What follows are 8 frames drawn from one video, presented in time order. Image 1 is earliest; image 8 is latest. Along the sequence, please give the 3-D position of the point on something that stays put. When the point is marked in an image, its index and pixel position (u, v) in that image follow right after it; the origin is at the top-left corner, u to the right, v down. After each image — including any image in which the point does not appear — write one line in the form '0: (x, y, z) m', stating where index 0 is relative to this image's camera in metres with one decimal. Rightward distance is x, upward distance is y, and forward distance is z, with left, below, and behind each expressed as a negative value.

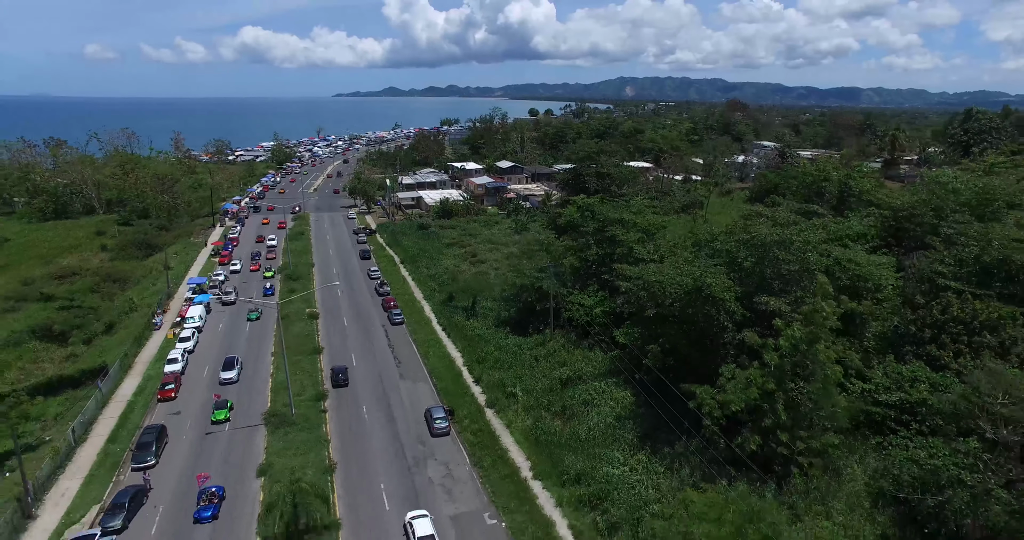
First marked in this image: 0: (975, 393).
0: (+16.2, -4.2, +19.6) m
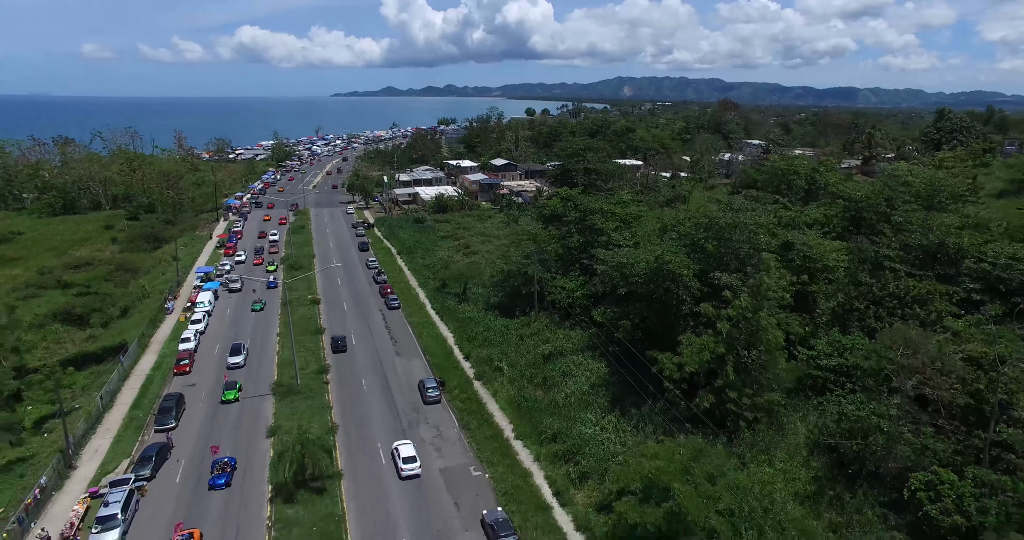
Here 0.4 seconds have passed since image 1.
0: (+15.4, -3.3, +22.6) m
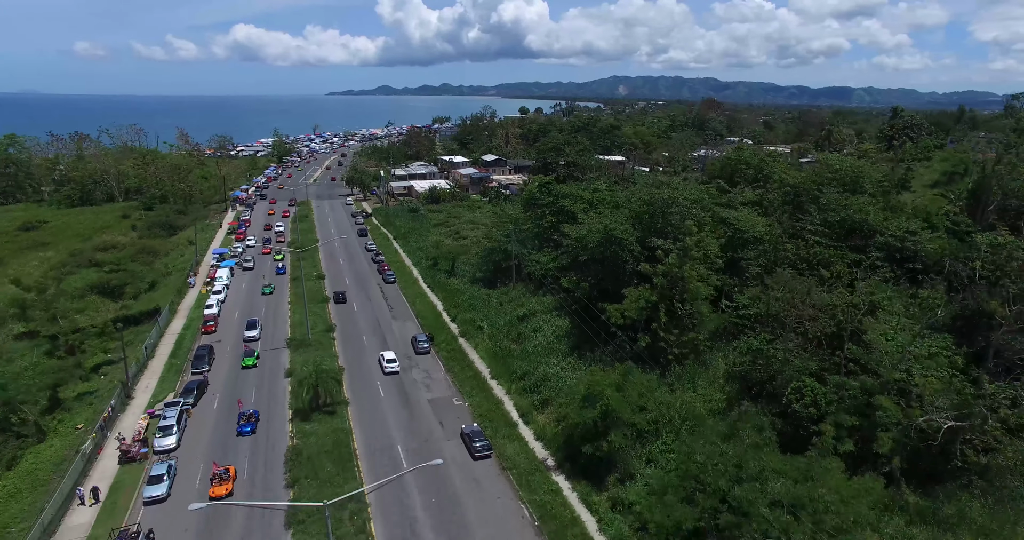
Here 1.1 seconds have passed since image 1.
0: (+14.1, -1.5, +28.6) m
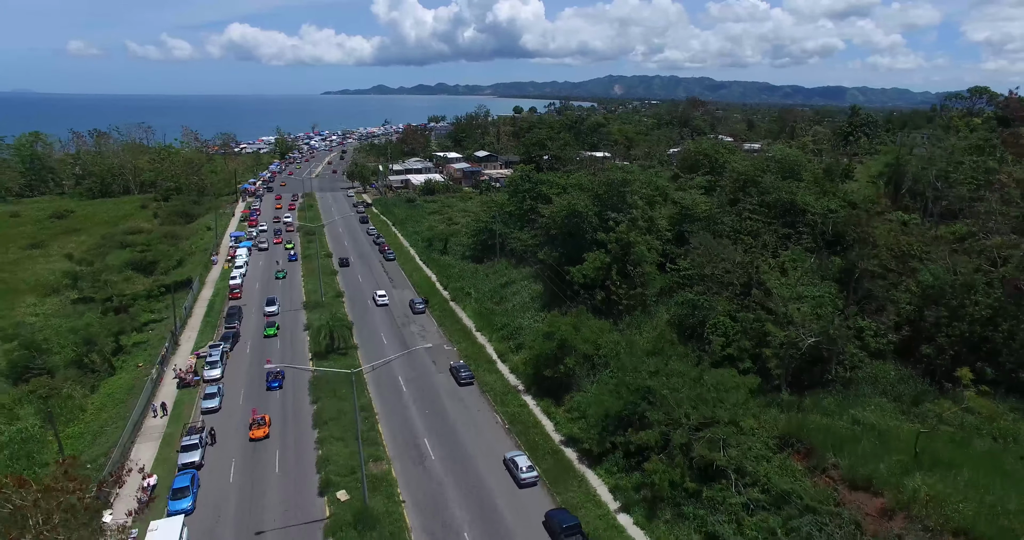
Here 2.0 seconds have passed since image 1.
0: (+12.8, +0.7, +35.5) m
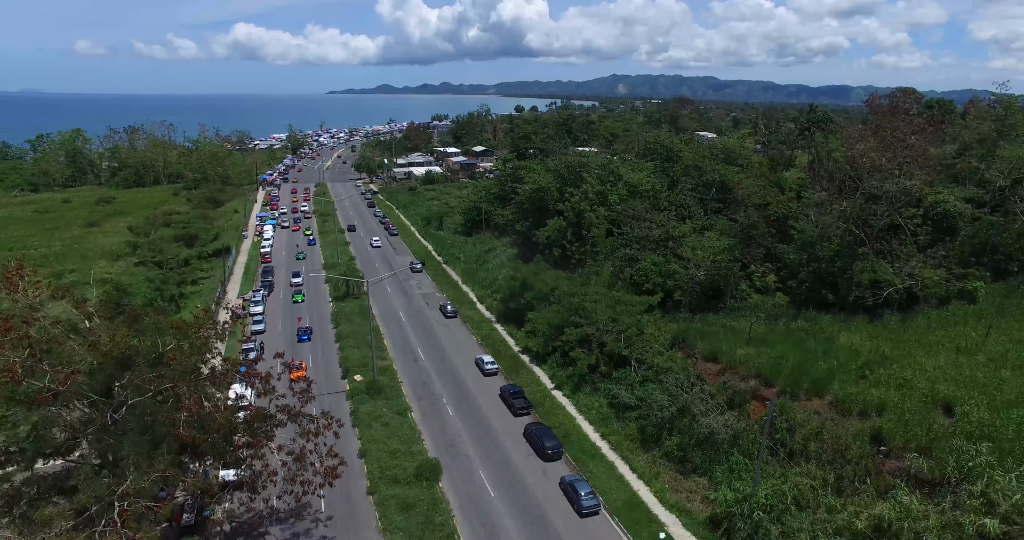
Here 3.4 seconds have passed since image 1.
0: (+10.8, +3.8, +45.3) m
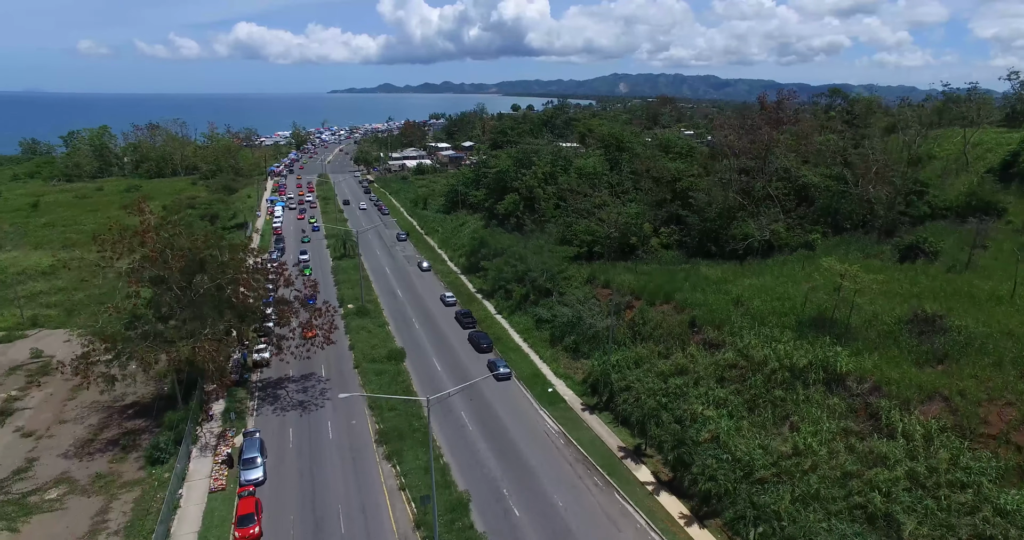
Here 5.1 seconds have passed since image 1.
0: (+7.2, +7.3, +56.7) m
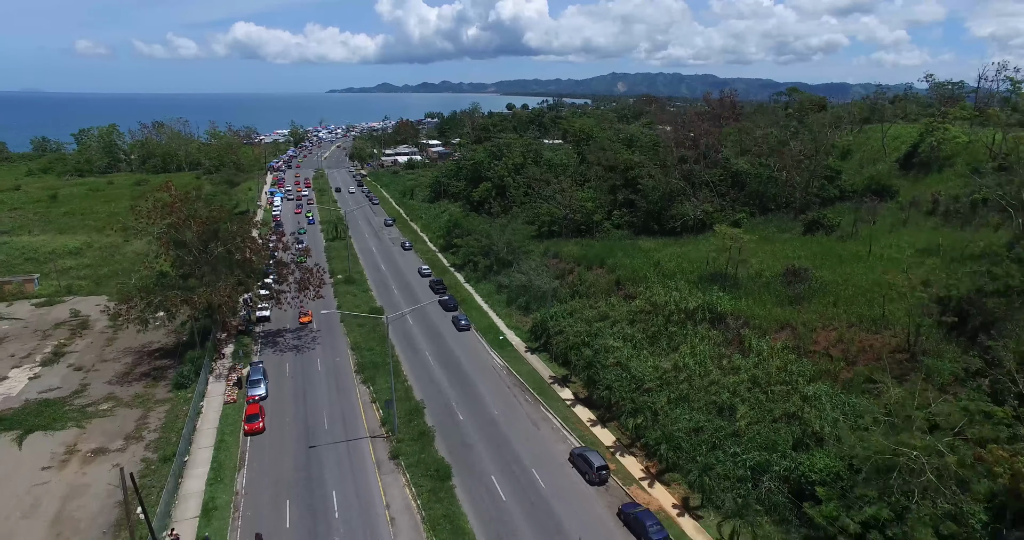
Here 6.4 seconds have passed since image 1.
0: (+4.0, +9.7, +63.9) m
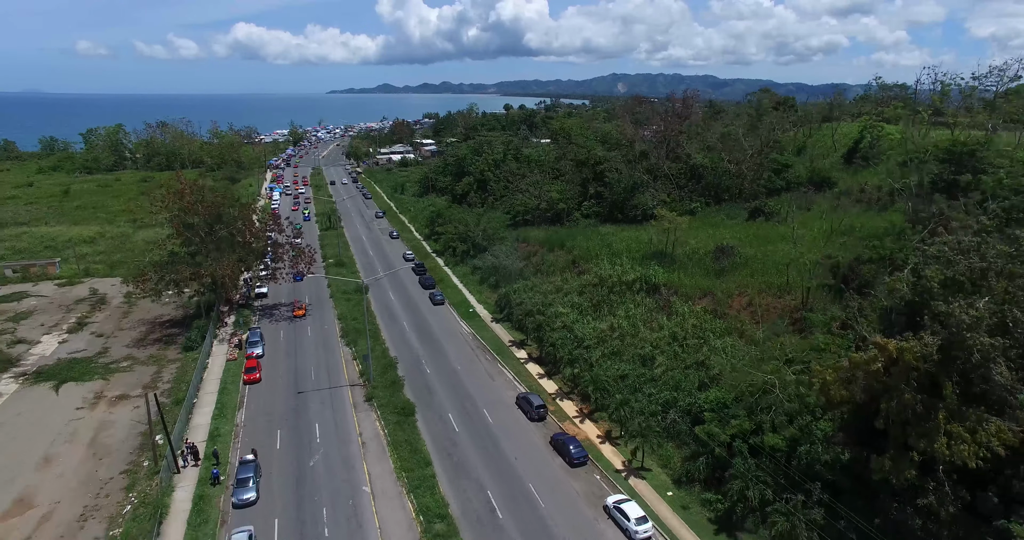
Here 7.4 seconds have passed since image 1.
0: (+1.5, +11.2, +69.3) m
